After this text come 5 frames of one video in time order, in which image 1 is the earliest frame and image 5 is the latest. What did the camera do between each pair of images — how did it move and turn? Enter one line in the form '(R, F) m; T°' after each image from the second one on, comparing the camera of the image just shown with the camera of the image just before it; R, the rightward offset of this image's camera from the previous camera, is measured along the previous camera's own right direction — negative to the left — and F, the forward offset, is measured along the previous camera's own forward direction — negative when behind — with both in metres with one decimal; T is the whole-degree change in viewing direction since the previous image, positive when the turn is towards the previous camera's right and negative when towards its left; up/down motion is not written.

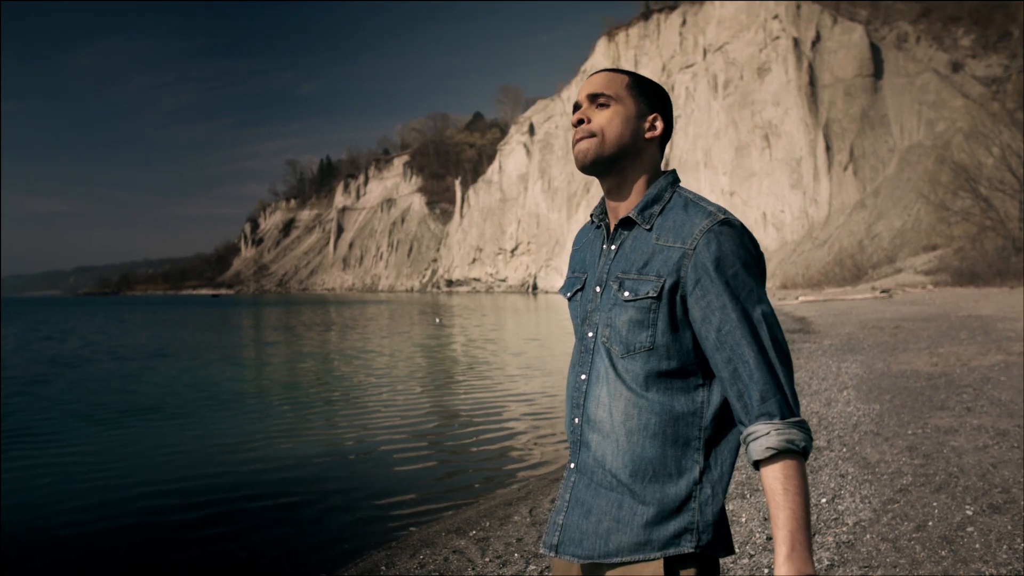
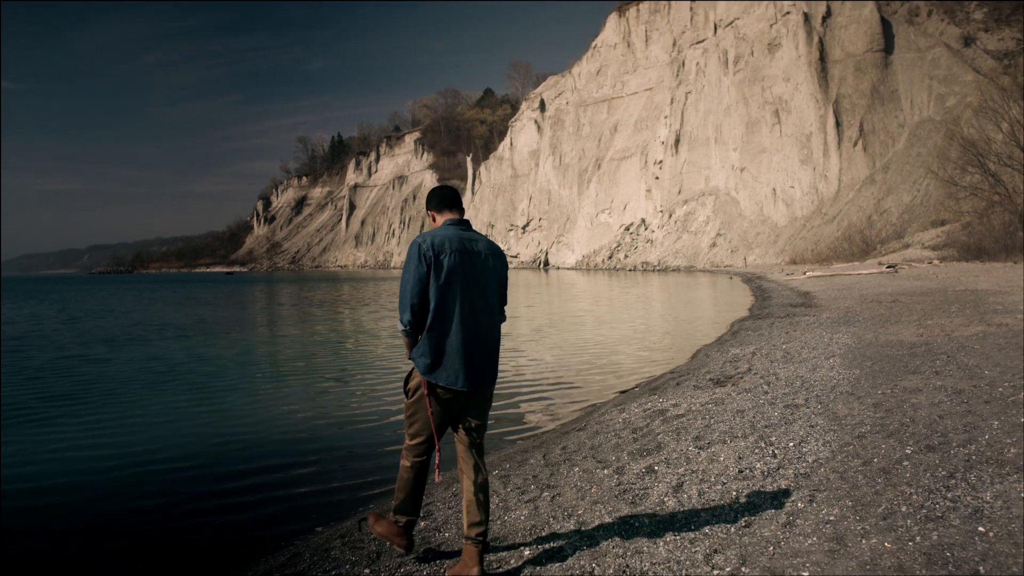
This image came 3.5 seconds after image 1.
(0.0, -0.8) m; -1°
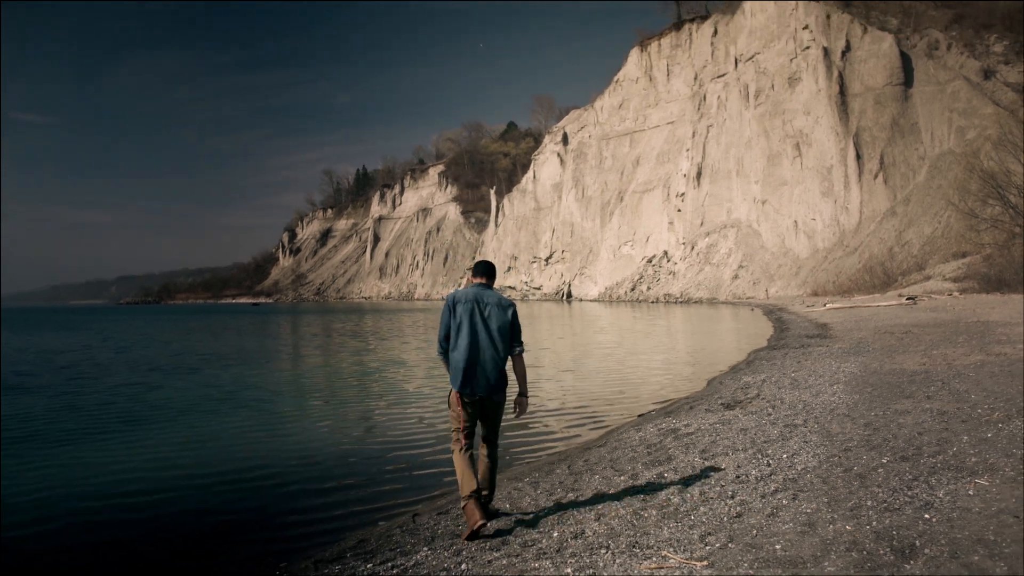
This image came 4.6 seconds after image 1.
(-0.1, -0.9) m; -2°
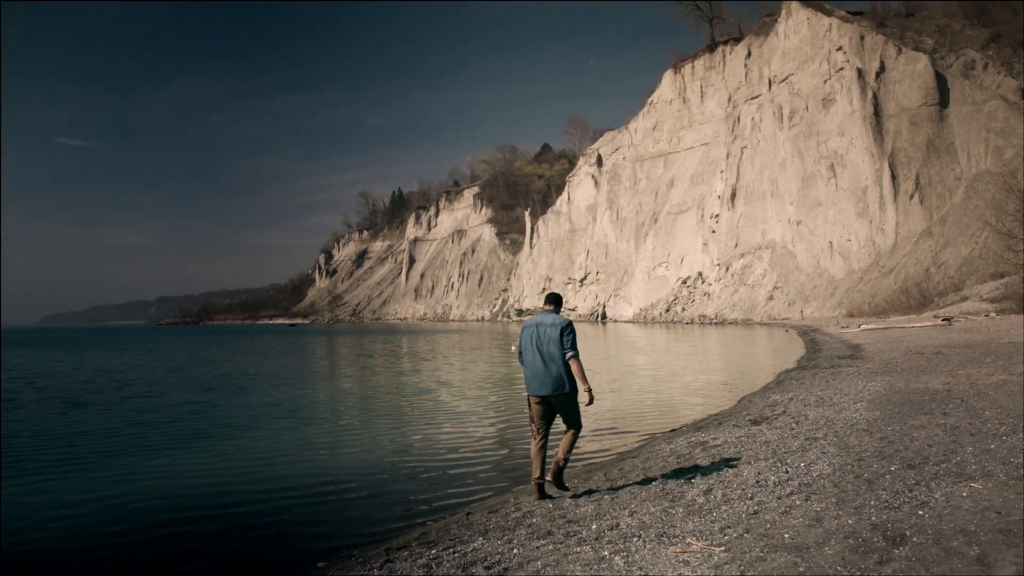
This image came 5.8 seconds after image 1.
(-0.1, -0.8) m; -3°
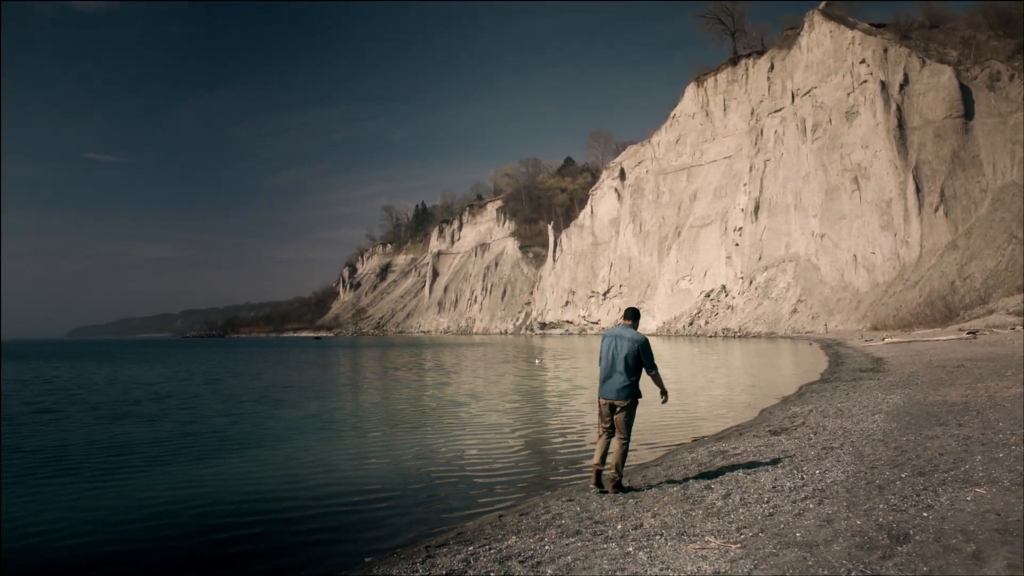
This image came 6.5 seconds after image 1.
(-0.1, -0.5) m; -2°
